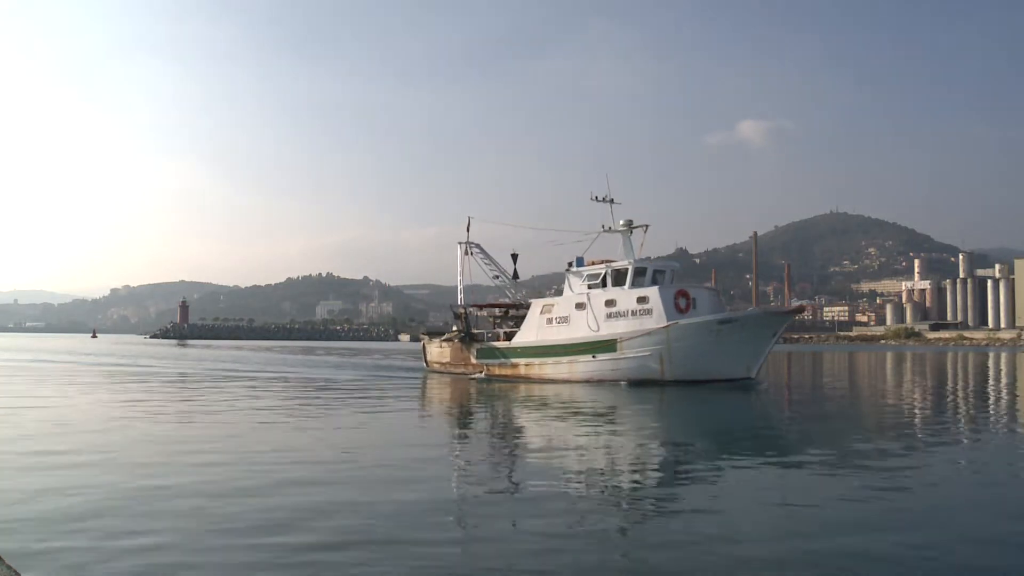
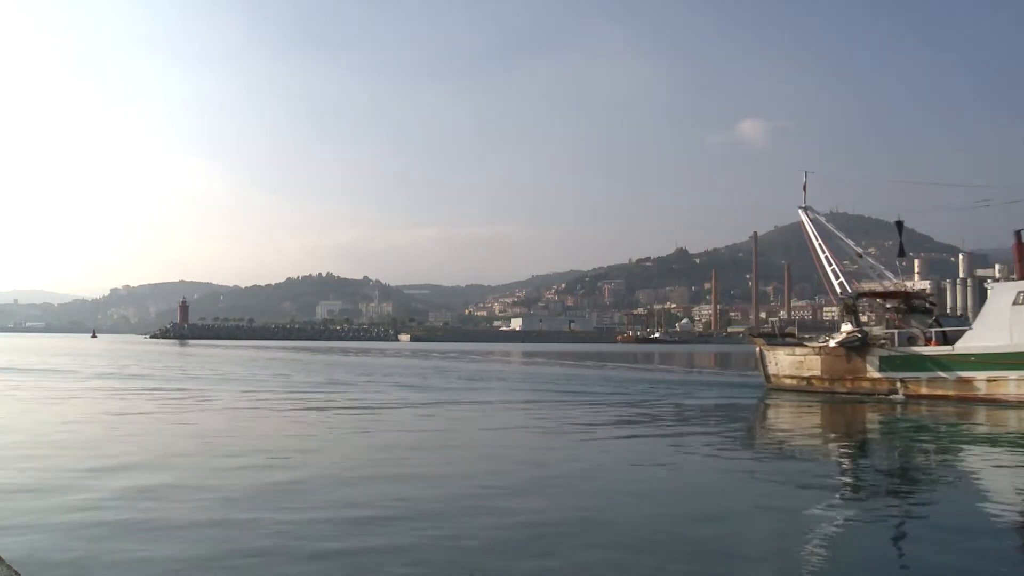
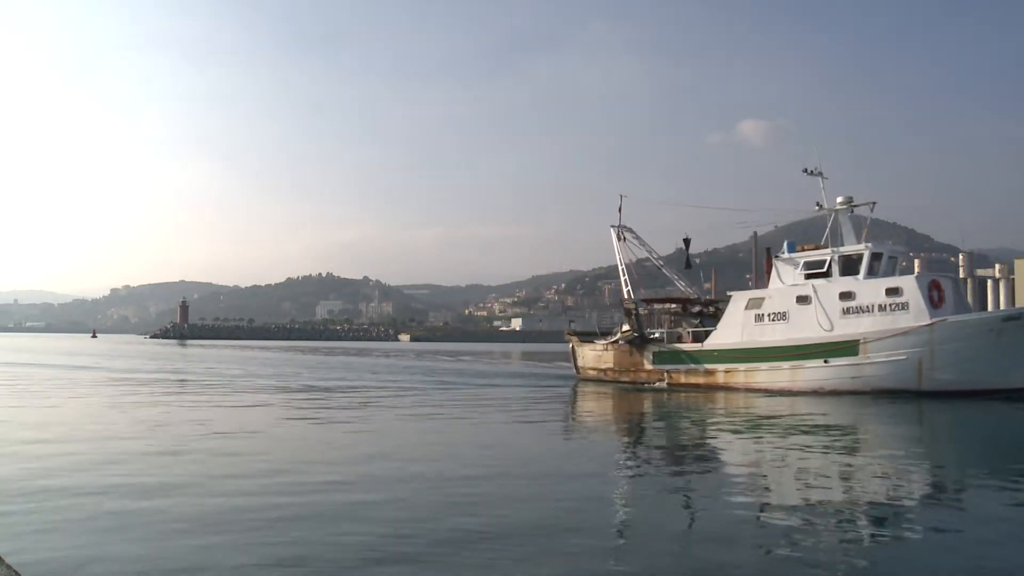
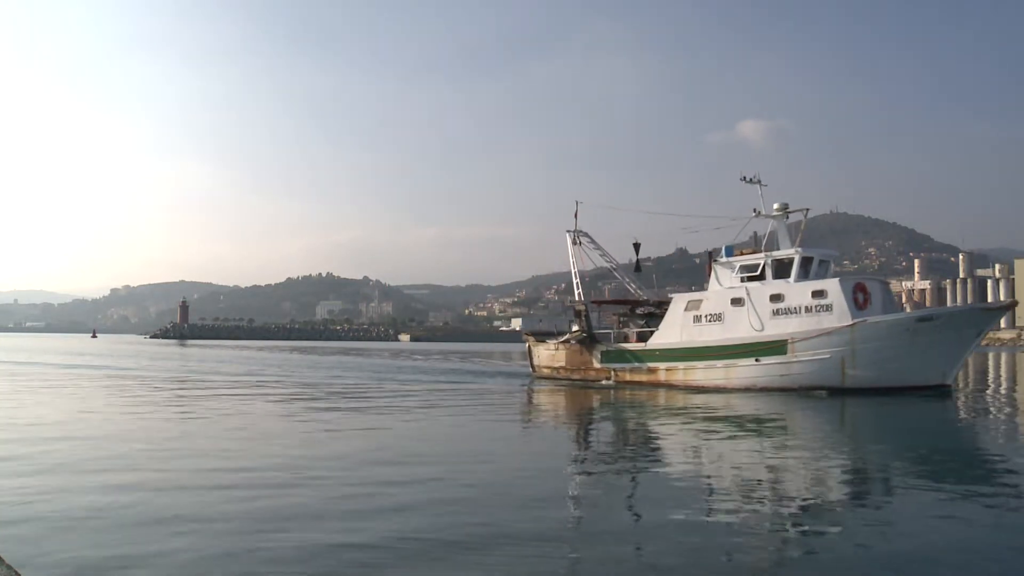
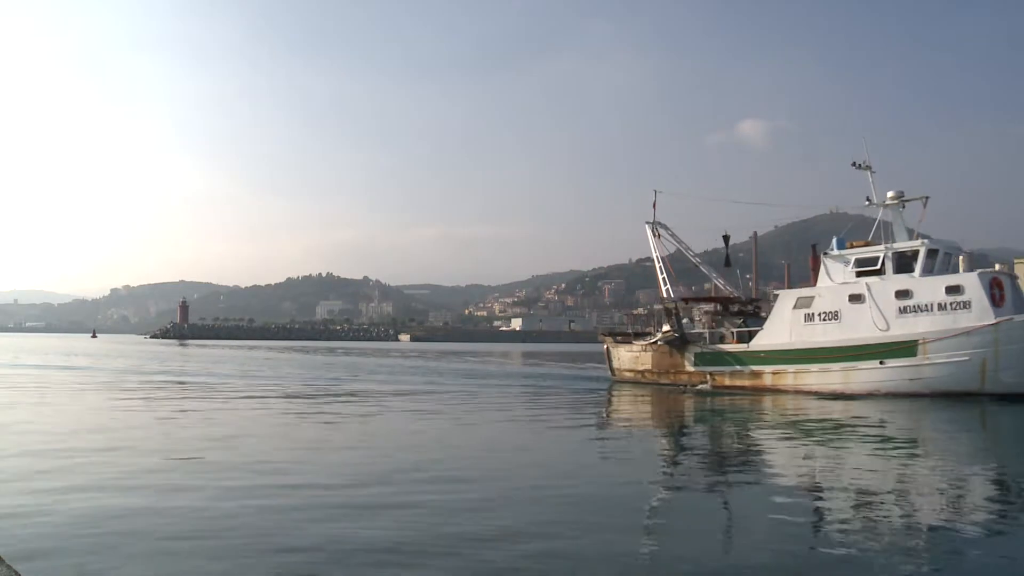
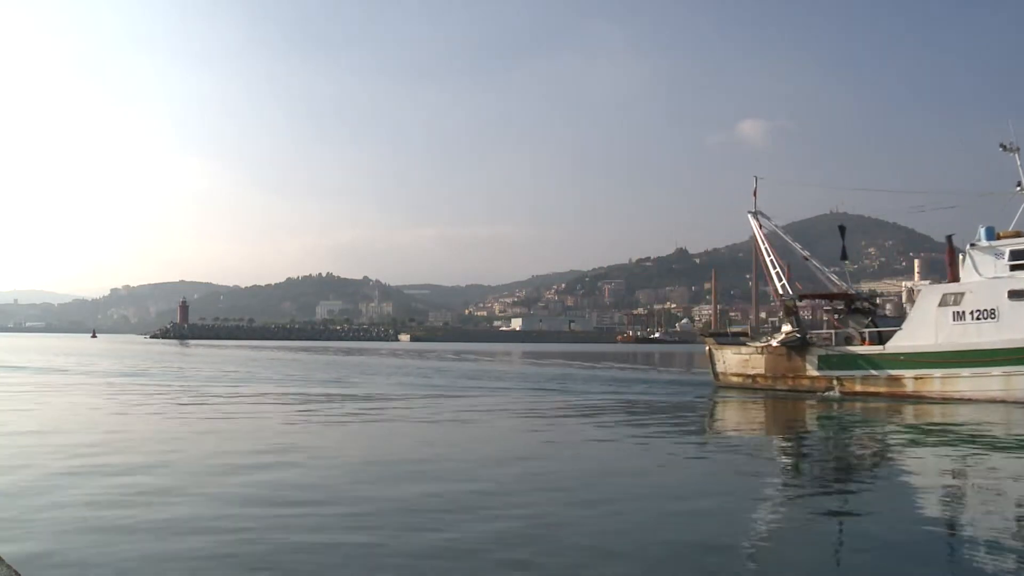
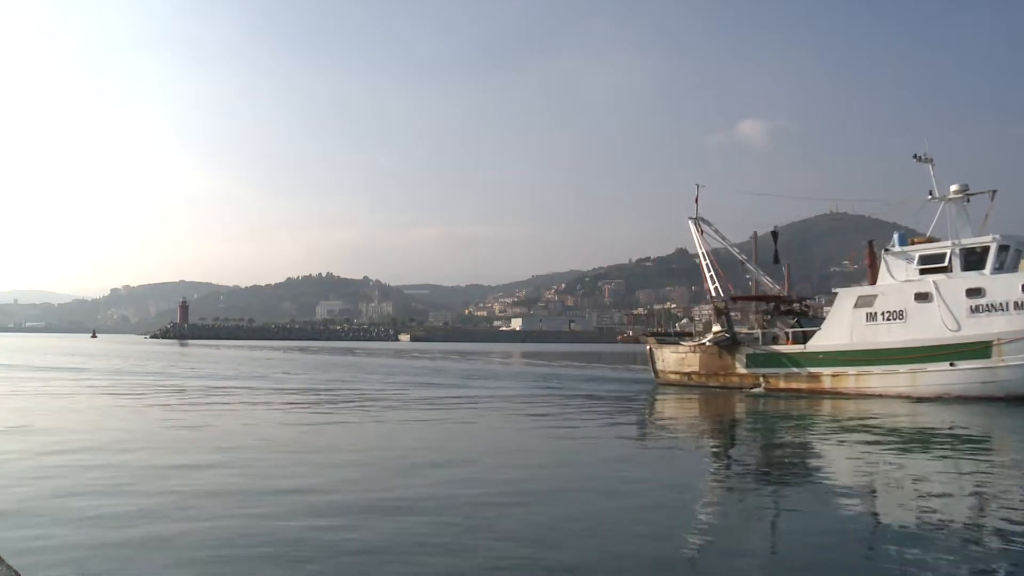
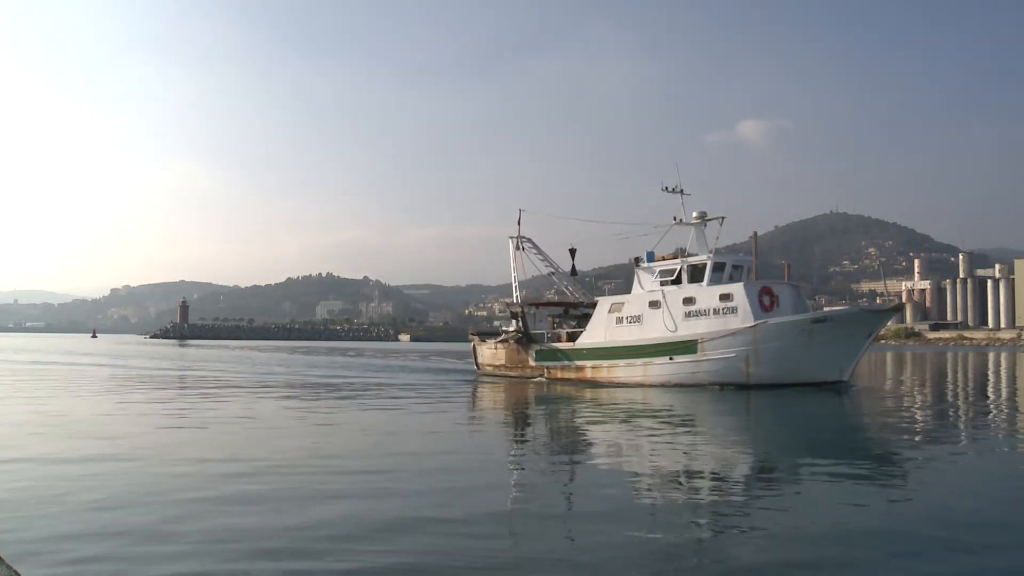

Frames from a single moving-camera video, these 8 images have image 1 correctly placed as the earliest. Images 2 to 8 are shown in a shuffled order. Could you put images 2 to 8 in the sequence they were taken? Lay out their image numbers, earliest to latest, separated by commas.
8, 4, 3, 5, 7, 6, 2
